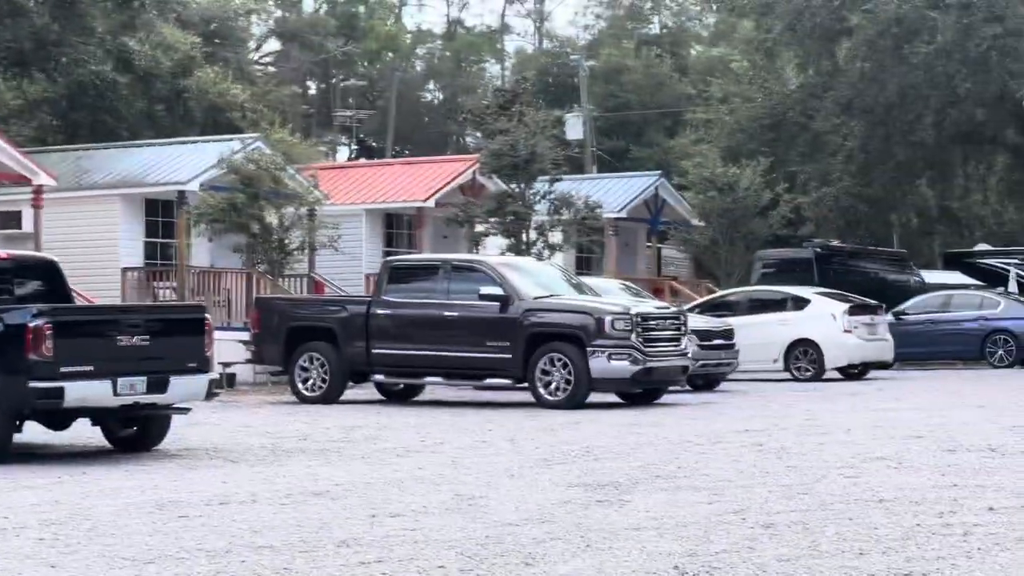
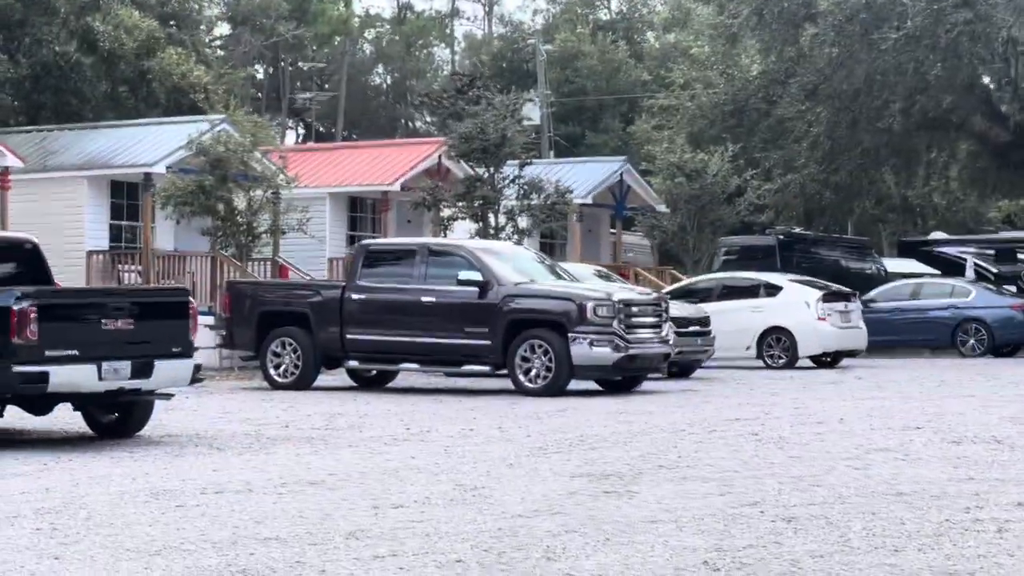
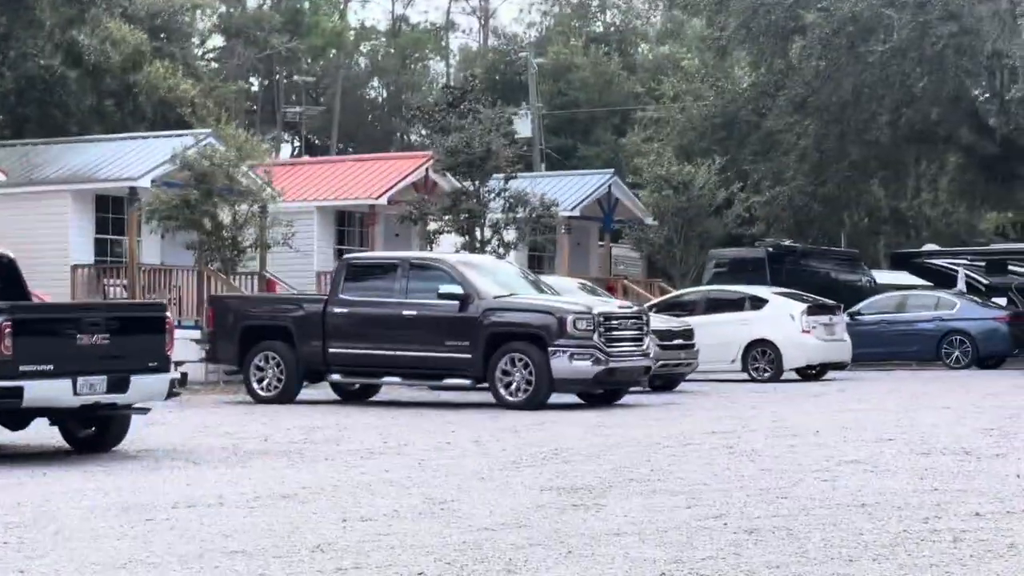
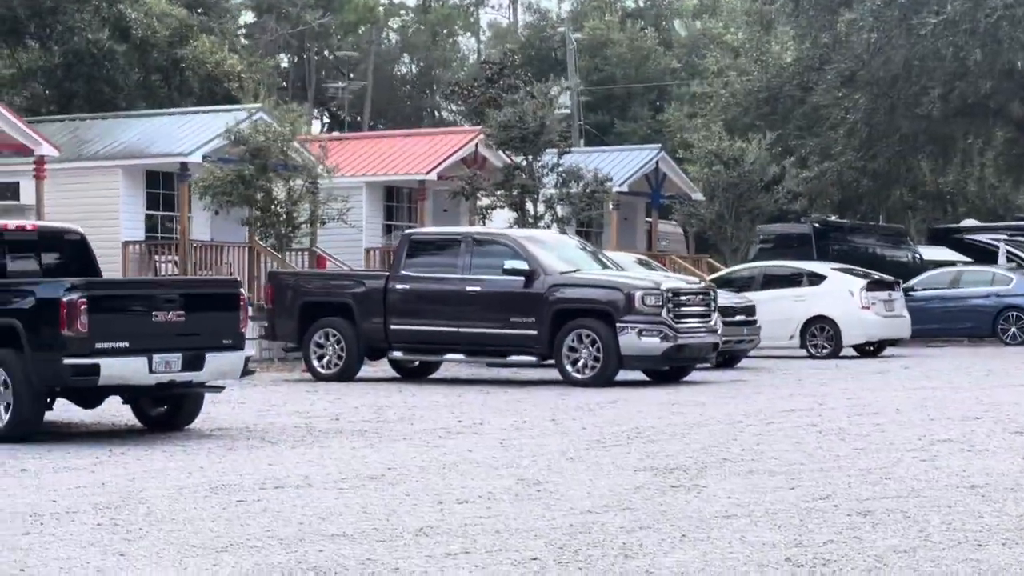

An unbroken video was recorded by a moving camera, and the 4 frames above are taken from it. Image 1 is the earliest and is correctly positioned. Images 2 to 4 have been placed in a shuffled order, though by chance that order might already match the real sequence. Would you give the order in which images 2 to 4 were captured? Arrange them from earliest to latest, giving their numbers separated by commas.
3, 2, 4
